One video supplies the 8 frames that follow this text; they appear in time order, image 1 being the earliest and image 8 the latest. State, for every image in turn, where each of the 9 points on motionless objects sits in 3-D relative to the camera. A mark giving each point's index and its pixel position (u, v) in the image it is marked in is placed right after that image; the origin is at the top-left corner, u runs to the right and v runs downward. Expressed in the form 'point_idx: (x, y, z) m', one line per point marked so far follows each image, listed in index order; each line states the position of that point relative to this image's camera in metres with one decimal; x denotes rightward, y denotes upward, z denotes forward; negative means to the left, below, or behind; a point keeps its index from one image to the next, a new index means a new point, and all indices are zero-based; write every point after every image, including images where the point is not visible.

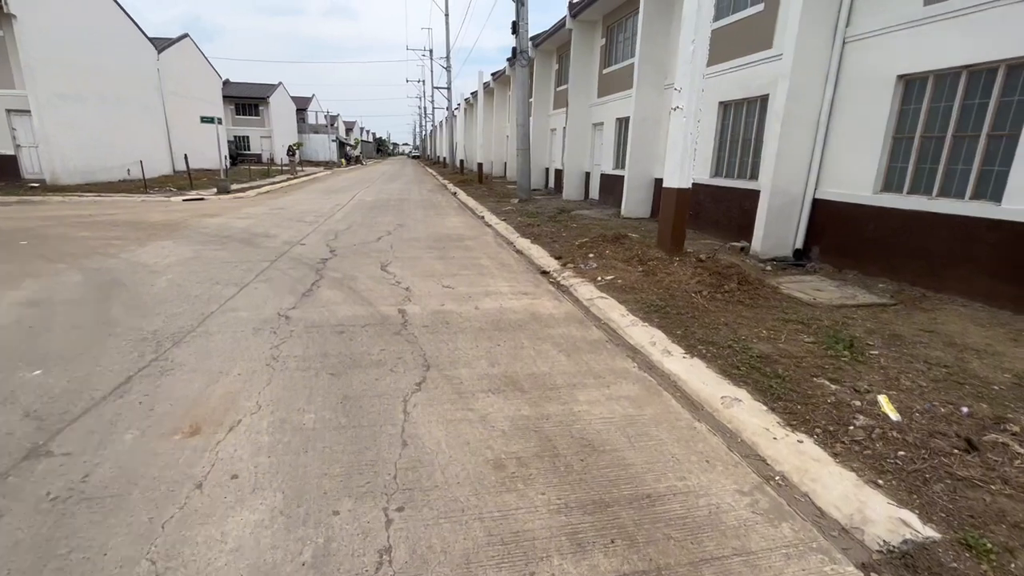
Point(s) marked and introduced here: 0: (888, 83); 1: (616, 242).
0: (+5.2, +2.8, +6.6) m
1: (+1.9, +0.8, +8.9) m
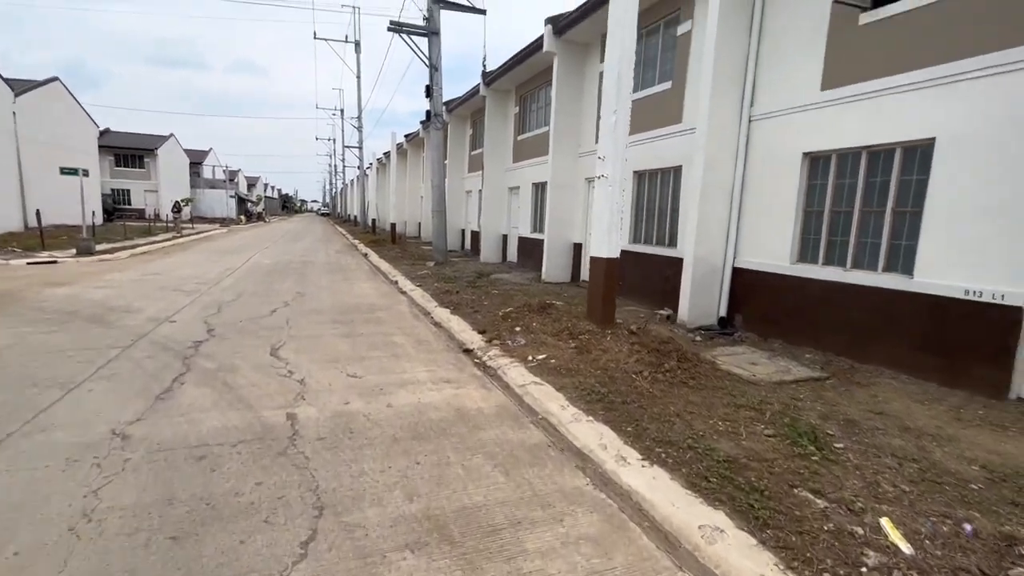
0: (+4.0, +1.8, +6.9) m
1: (+0.5, -0.4, +8.3) m
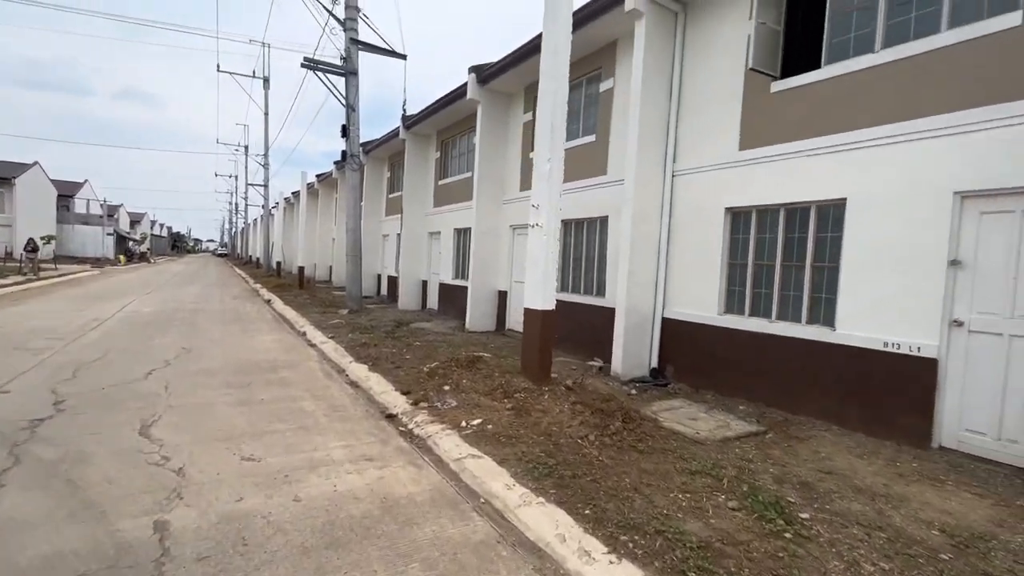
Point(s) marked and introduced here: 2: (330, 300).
0: (+3.0, +1.1, +7.2) m
1: (-0.7, -1.3, +7.7) m
2: (-7.2, -0.5, +19.0) m
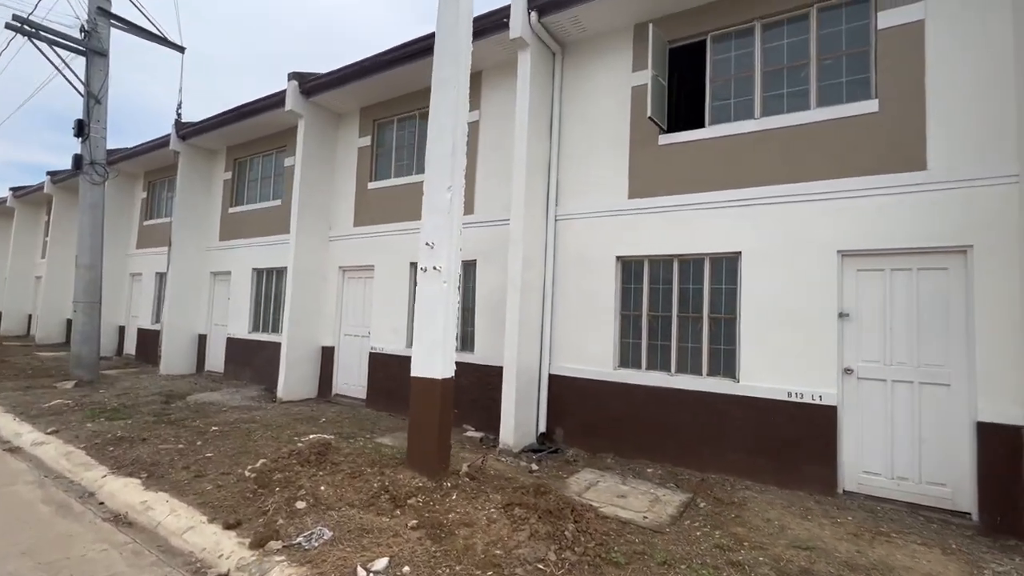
0: (+1.4, +0.4, +6.8) m
1: (-2.2, -2.0, +5.5) m
2: (-12.9, -2.1, +13.0) m
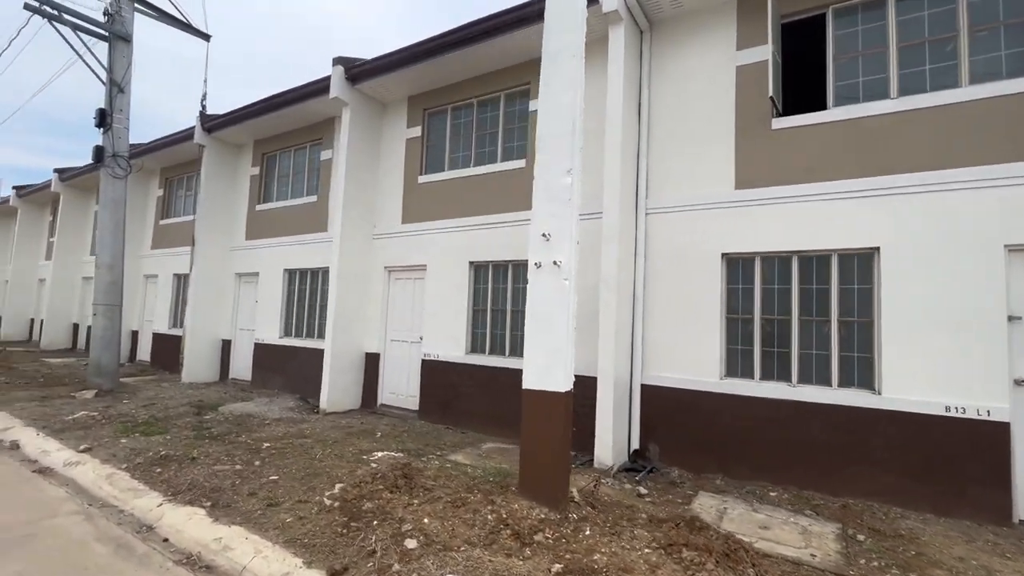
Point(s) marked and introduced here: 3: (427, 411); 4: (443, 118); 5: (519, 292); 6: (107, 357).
0: (+2.5, +0.4, +6.1) m
1: (-1.0, -2.0, +4.8) m
2: (-11.7, -2.1, +12.2) m
3: (-1.5, -2.1, +8.4) m
4: (-1.3, +3.2, +9.0) m
5: (+0.1, -0.1, +7.8) m
6: (-8.5, -1.4, +10.1) m
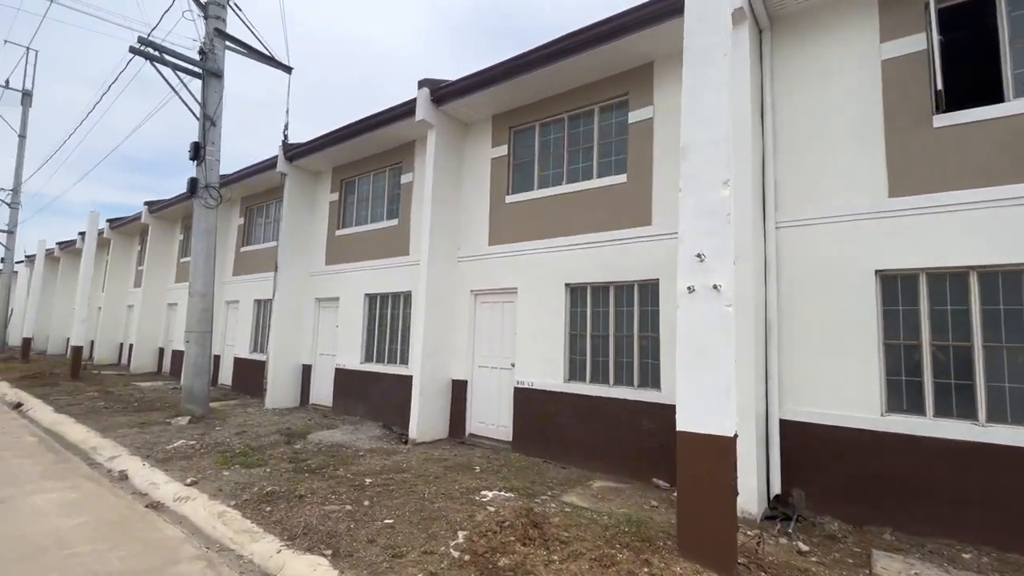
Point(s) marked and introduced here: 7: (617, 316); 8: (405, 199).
0: (+3.9, +0.1, +5.4) m
1: (+0.3, -2.2, +4.3) m
2: (-9.7, -2.9, +12.6) m
3: (+0.2, -2.5, +7.9) m
4: (+0.3, +2.7, +8.7) m
5: (+1.6, -0.4, +7.2) m
6: (-6.7, -2.0, +10.3) m
7: (+1.6, -0.4, +7.3) m
8: (-2.3, +1.9, +10.4) m
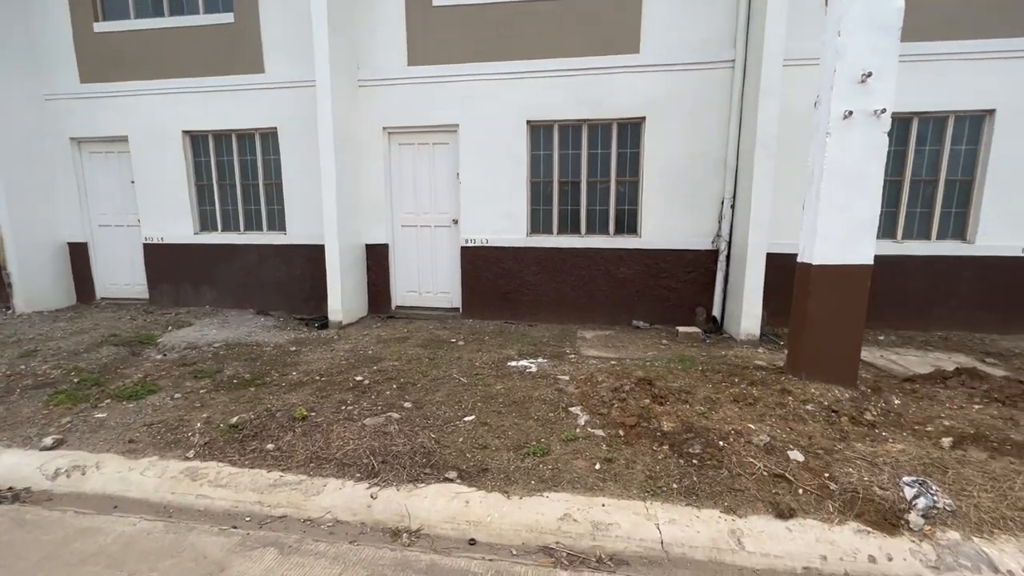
0: (+4.0, +2.1, +5.9) m
1: (+1.3, -0.9, +4.0) m
2: (-11.5, -0.6, +6.5) m
3: (-0.5, -0.3, +7.0) m
4: (-0.7, +5.0, +6.4) m
5: (+1.1, +1.8, +6.6) m
6: (-7.6, 0.0, +5.8) m
7: (+1.1, +1.7, +6.6) m
8: (-3.8, +4.4, +6.8) m
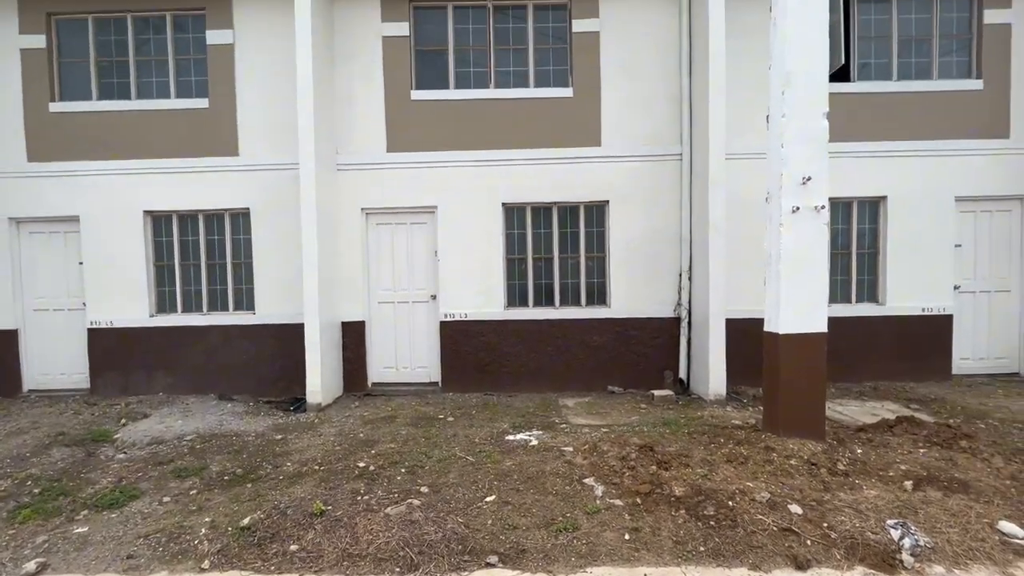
0: (+3.7, +1.2, +7.0) m
1: (+1.5, -1.5, +4.3) m
2: (-11.6, -1.9, +5.0) m
3: (-0.8, -1.4, +7.1) m
4: (-1.1, +4.0, +7.1) m
5: (+0.8, +0.8, +7.2) m
6: (-7.7, -1.1, +4.9) m
7: (+0.7, +0.7, +7.2) m
8: (-4.3, +3.2, +7.0) m
